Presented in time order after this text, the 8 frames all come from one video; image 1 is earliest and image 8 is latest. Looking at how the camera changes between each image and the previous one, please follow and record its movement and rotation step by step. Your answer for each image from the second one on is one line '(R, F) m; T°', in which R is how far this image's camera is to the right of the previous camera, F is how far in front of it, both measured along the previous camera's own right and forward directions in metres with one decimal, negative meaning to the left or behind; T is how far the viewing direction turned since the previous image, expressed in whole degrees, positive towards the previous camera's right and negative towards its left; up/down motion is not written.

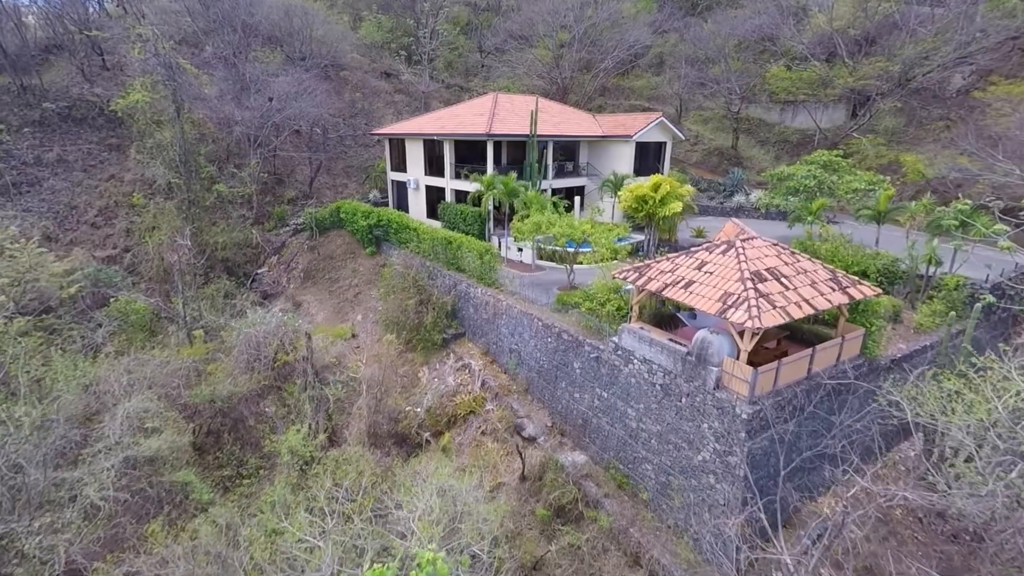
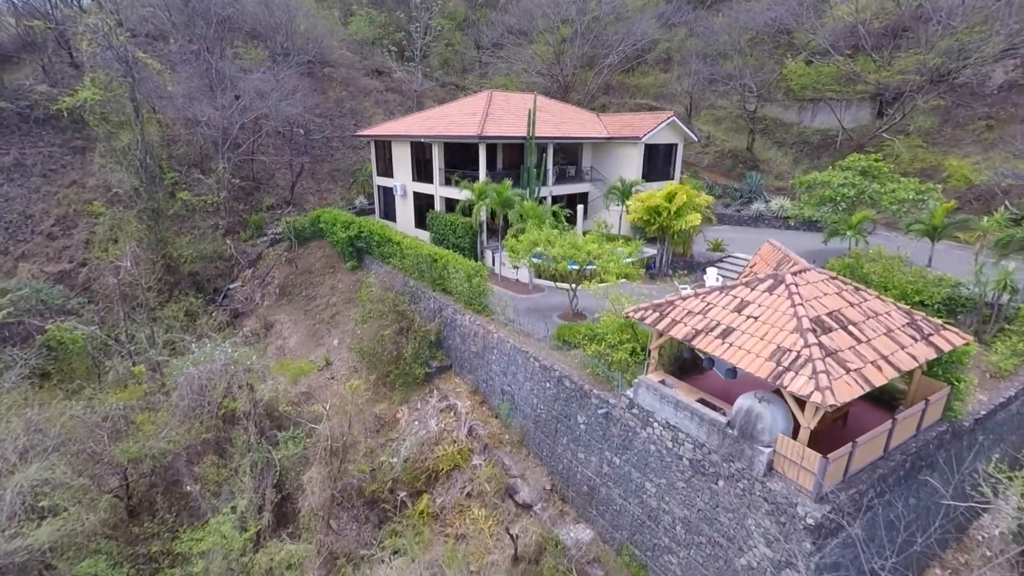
(+0.3, +2.6) m; 0°
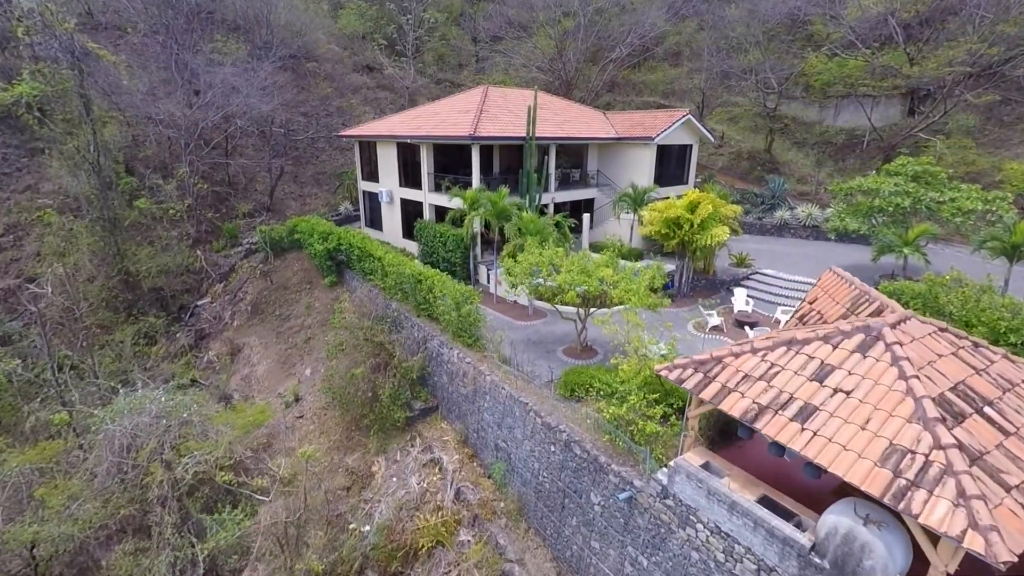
(+0.1, +2.5) m; 0°
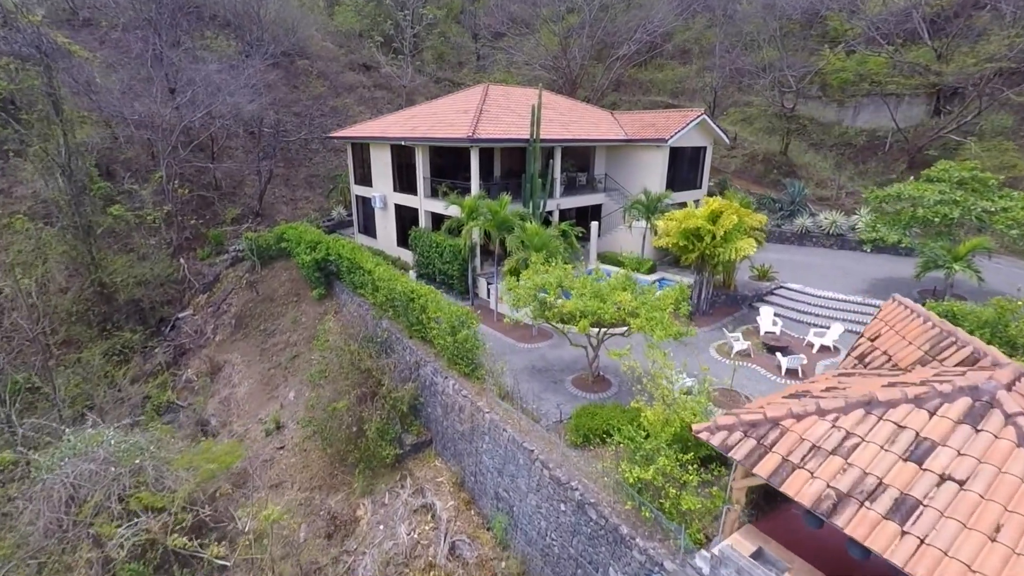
(0.0, +1.5) m; 0°
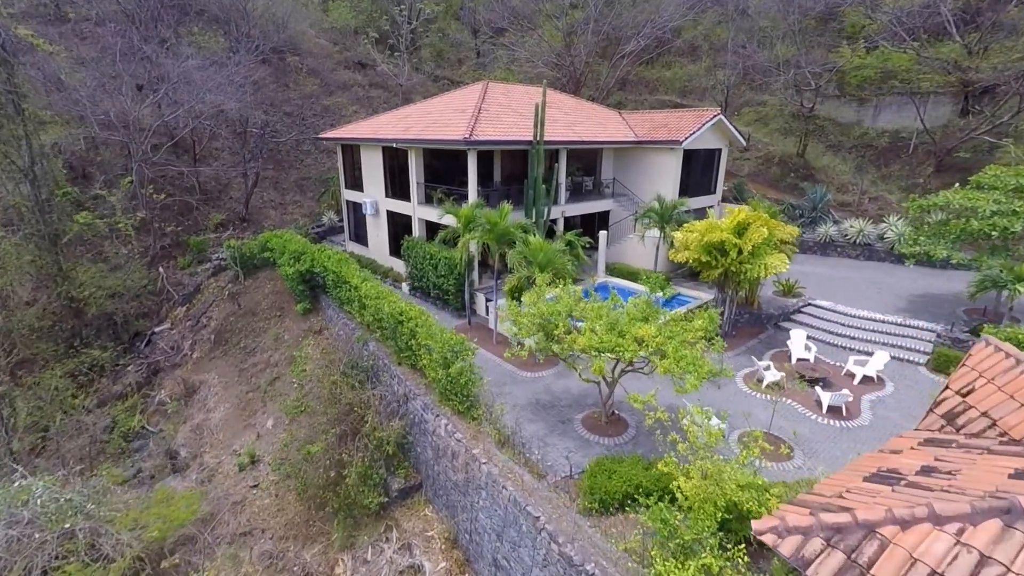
(0.0, +1.6) m; 0°
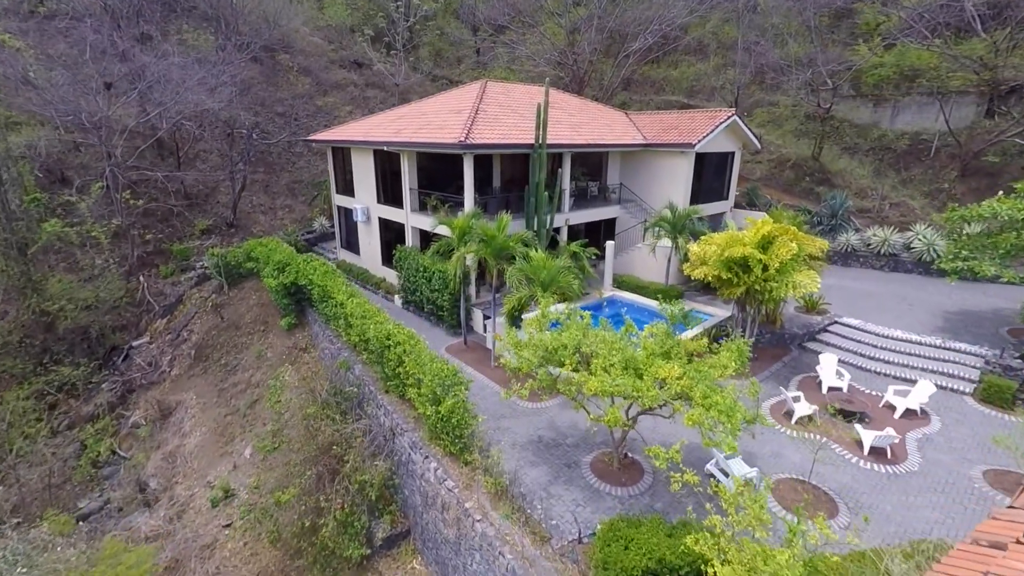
(0.0, +1.3) m; 0°
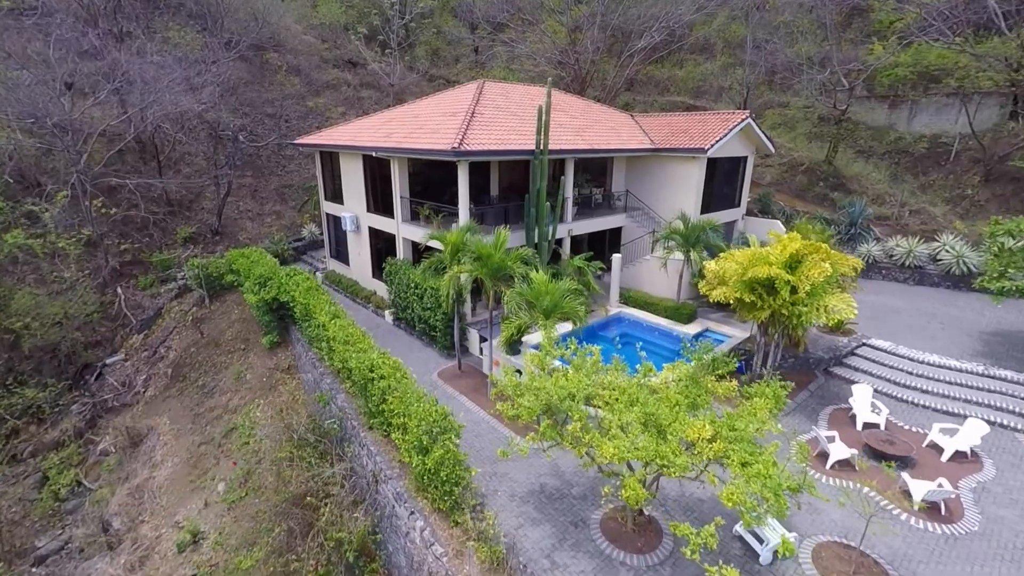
(0.0, +1.2) m; 0°
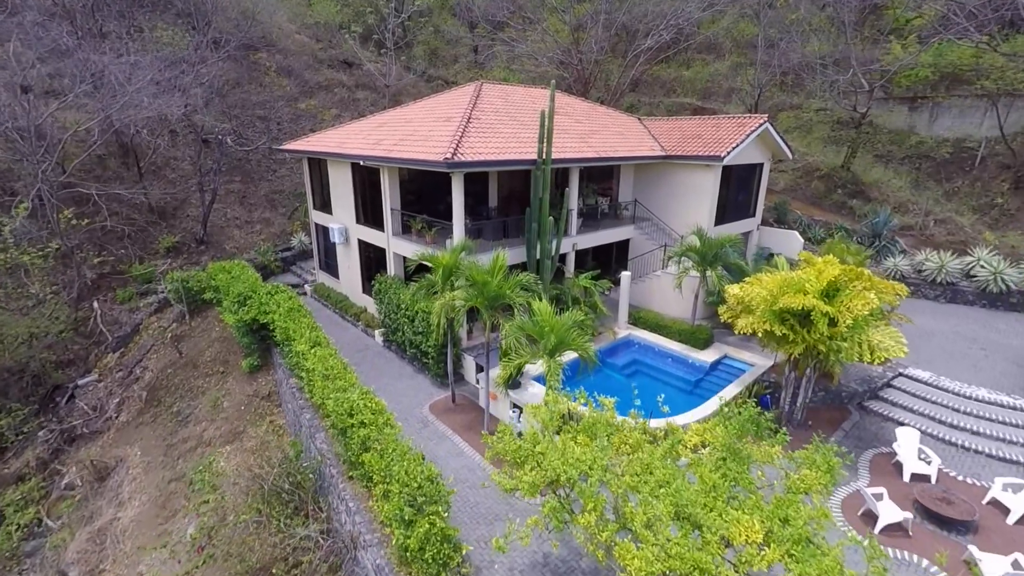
(0.0, +1.2) m; 0°
